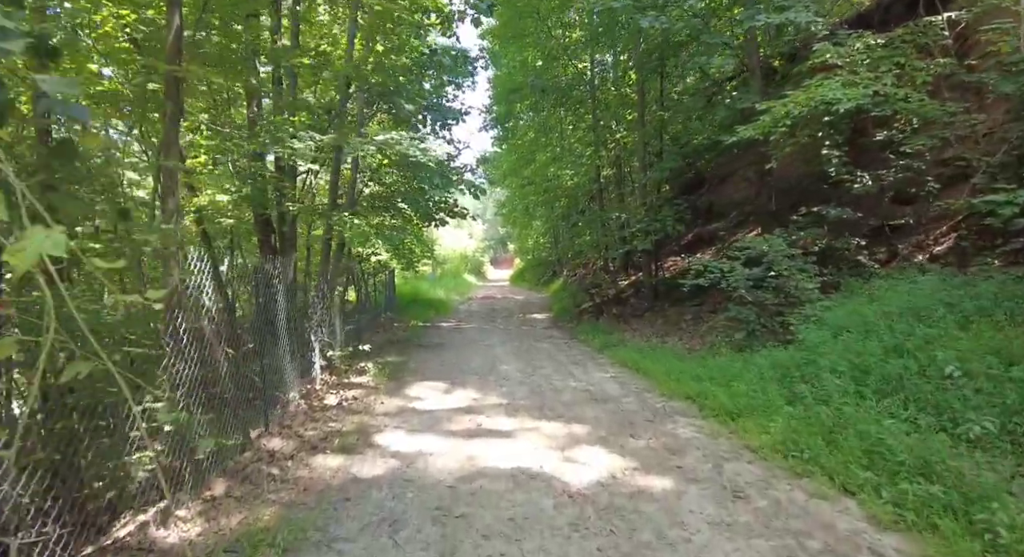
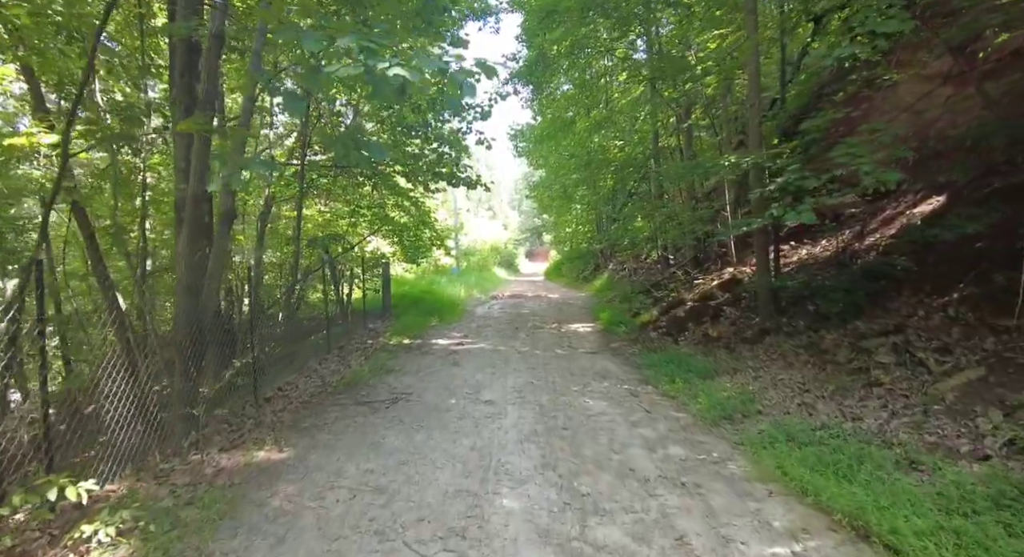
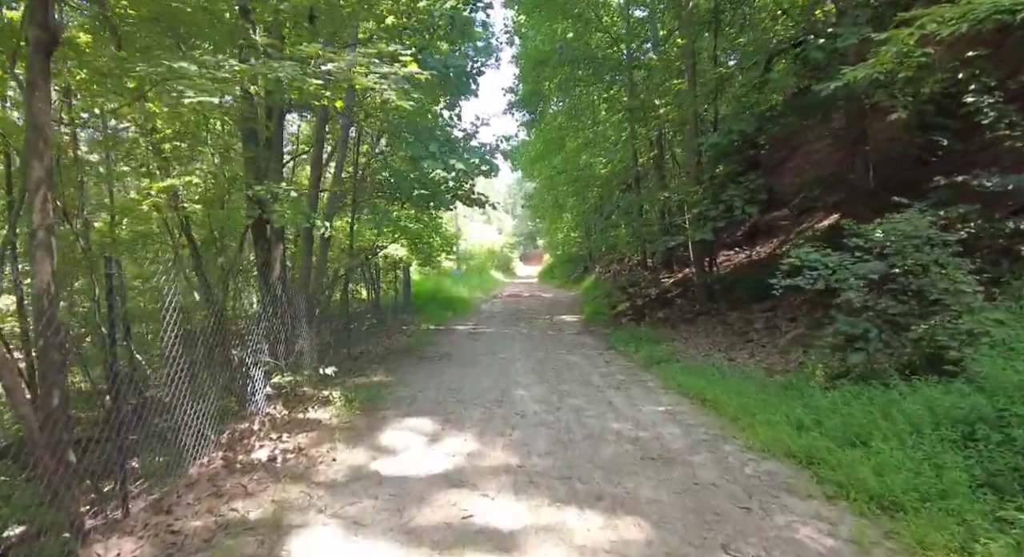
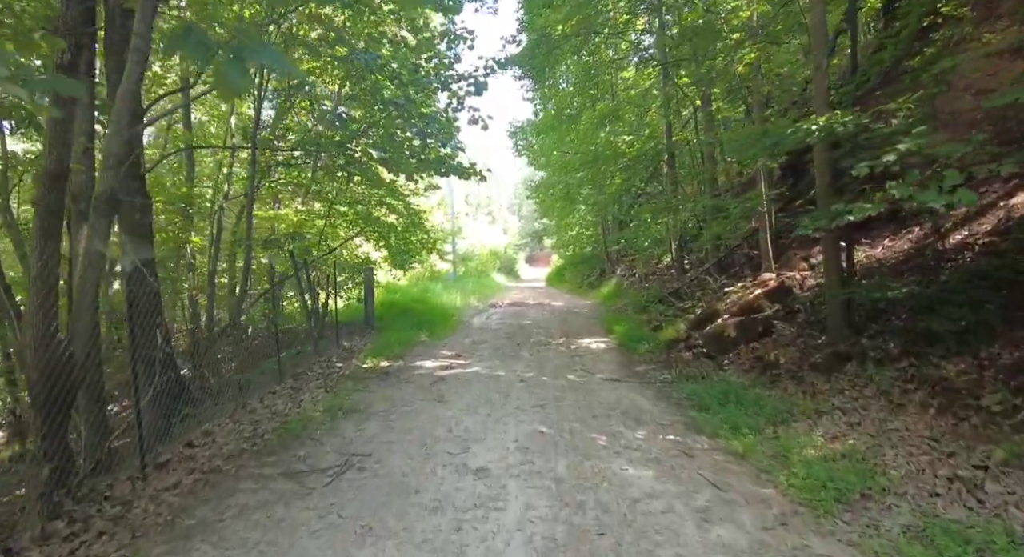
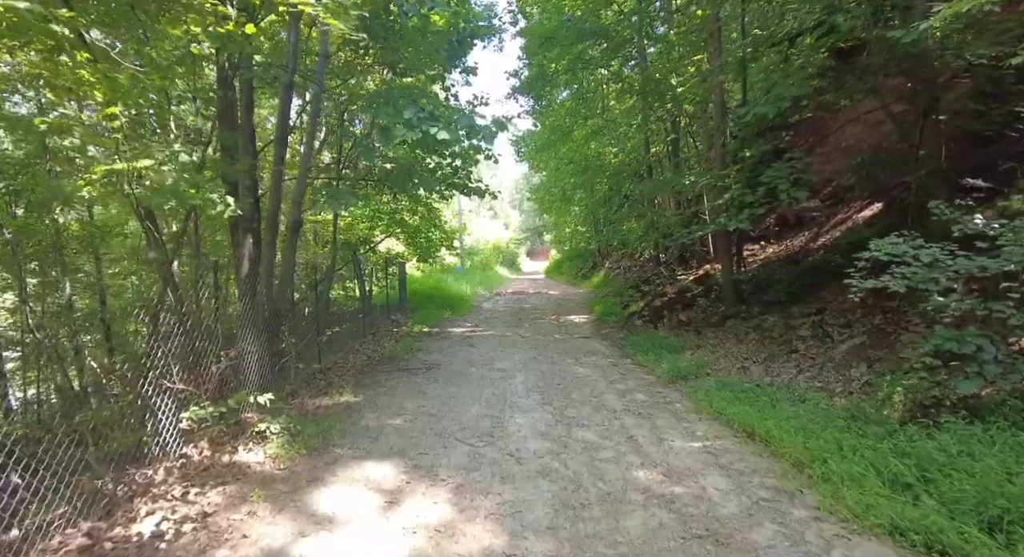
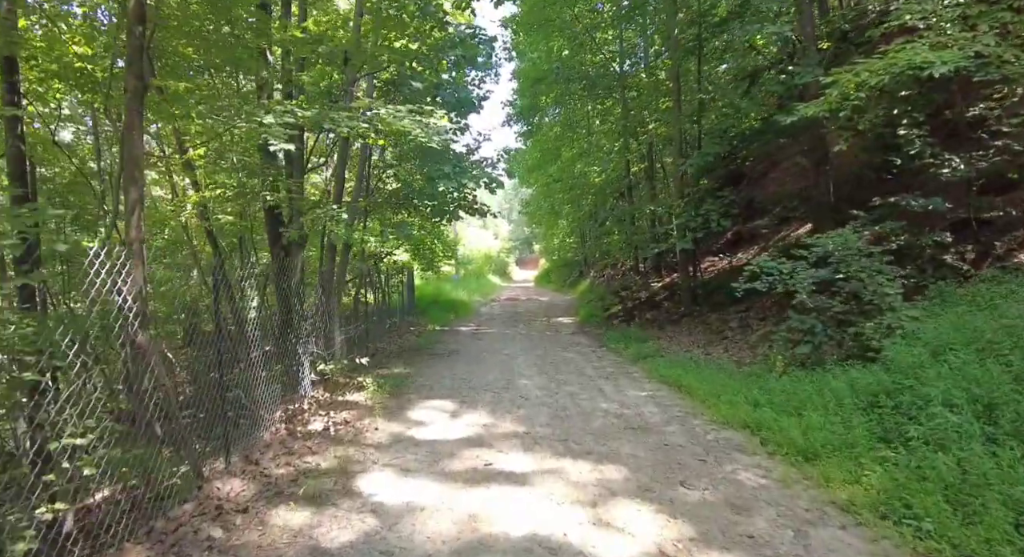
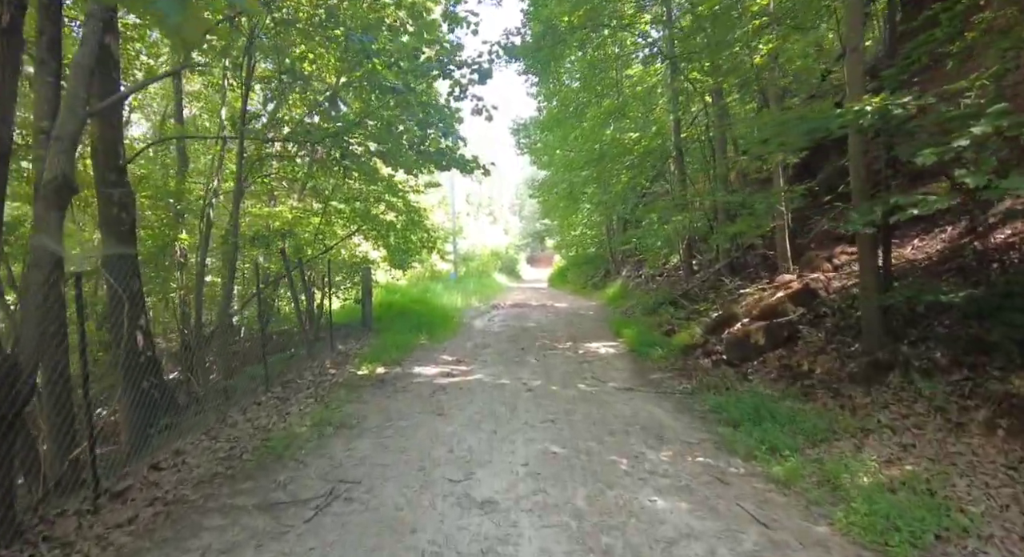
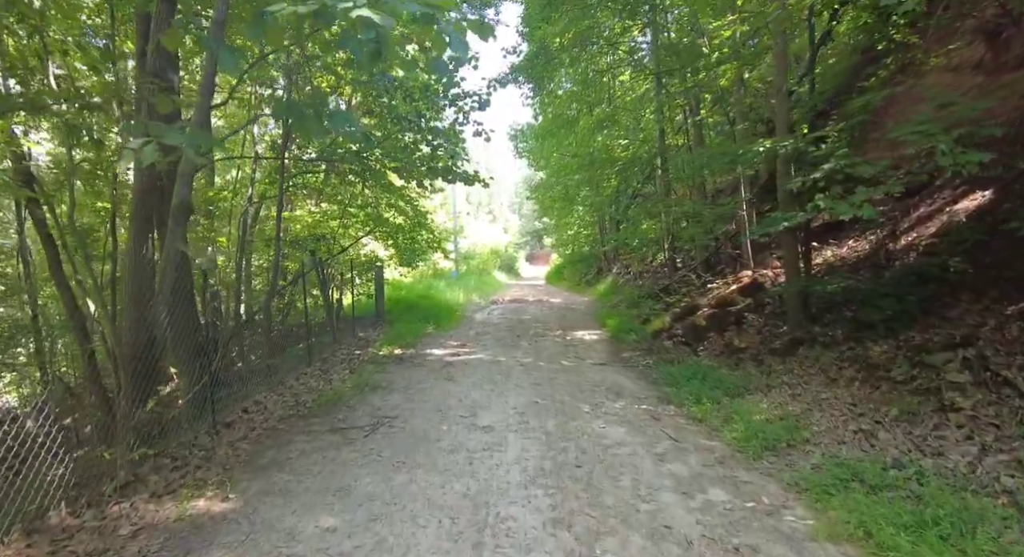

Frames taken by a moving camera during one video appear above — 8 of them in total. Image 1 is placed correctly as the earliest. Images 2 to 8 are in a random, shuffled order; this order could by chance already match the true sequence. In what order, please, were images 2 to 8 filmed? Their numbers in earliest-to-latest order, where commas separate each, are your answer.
6, 3, 5, 2, 8, 4, 7
